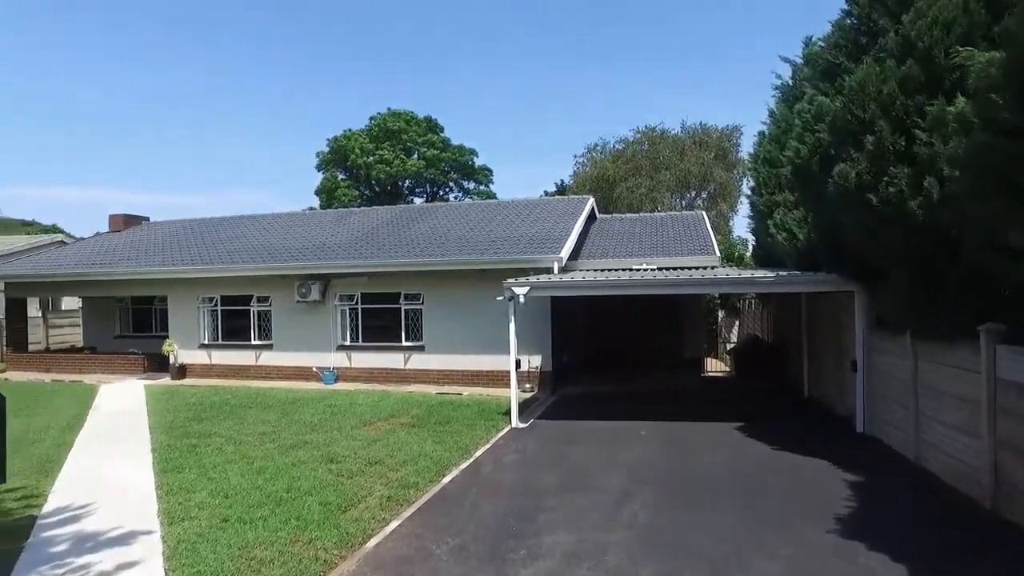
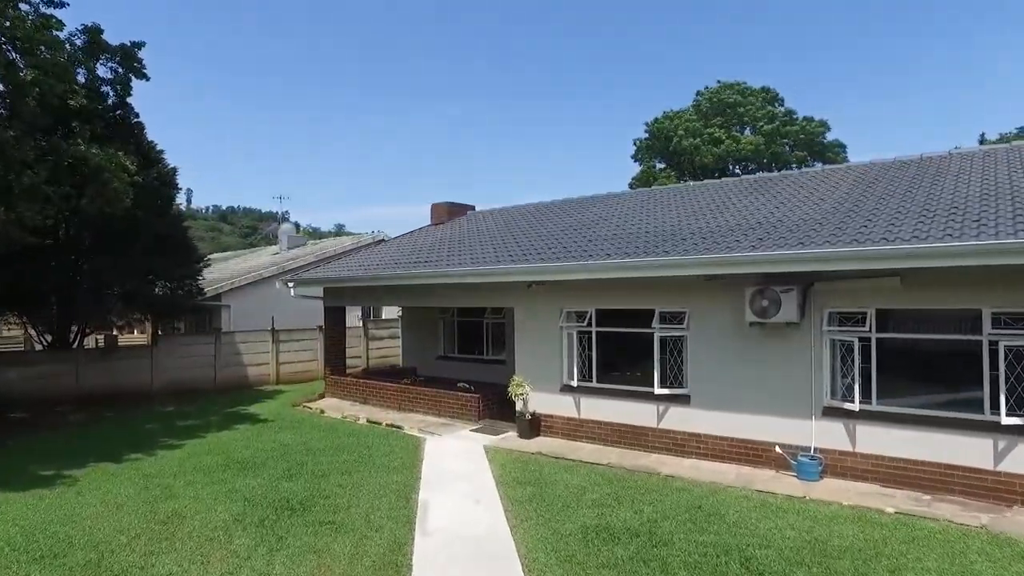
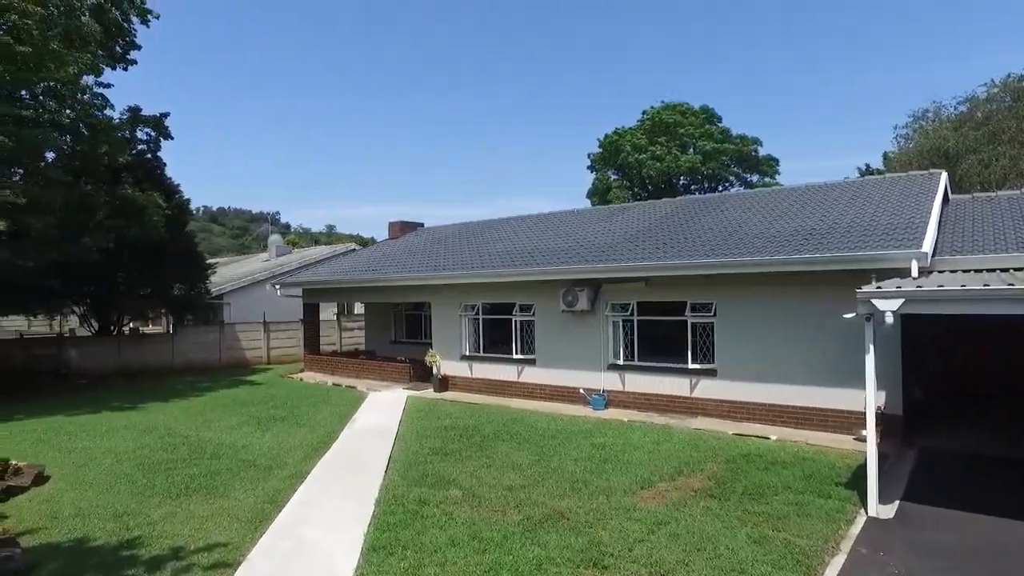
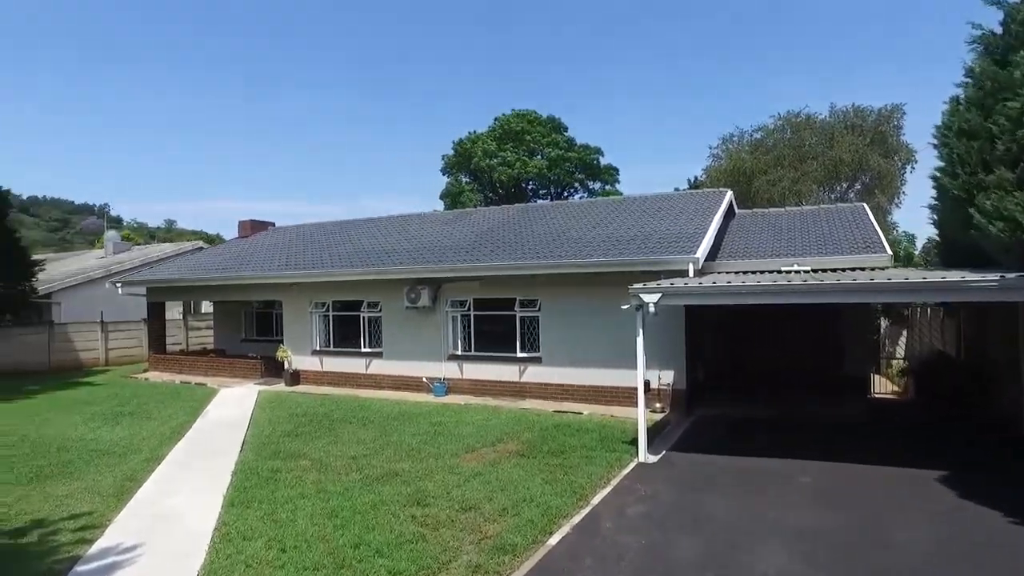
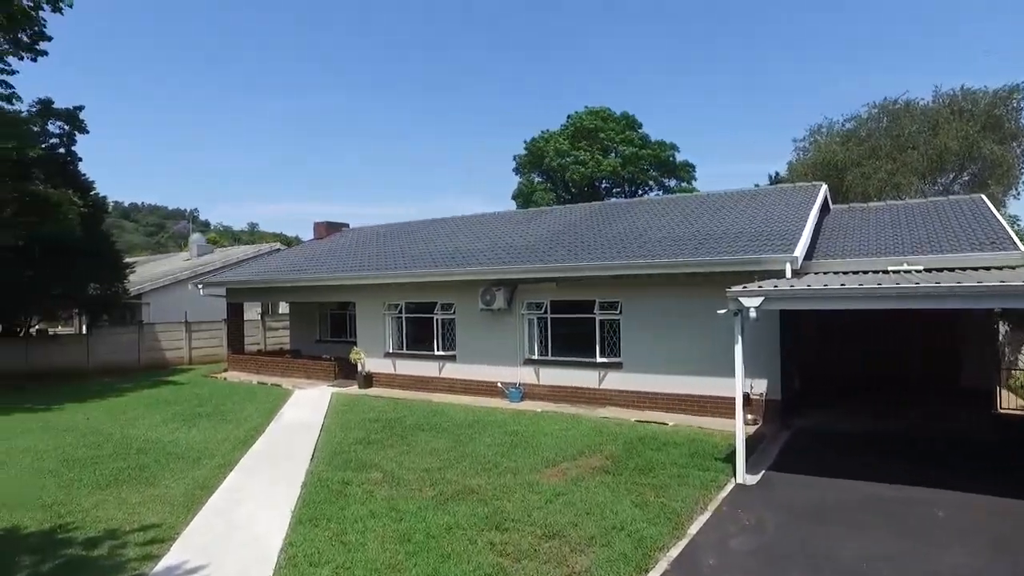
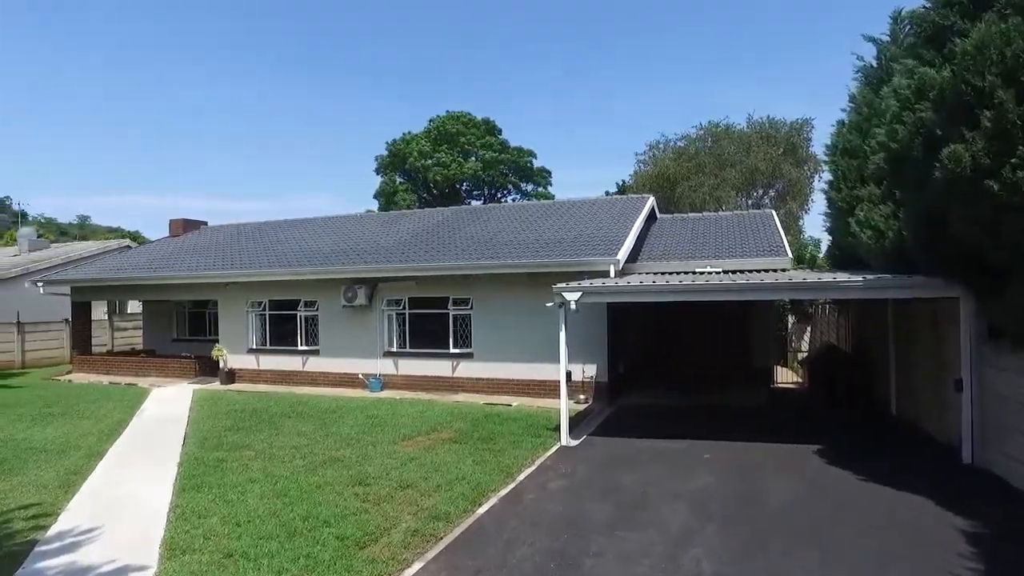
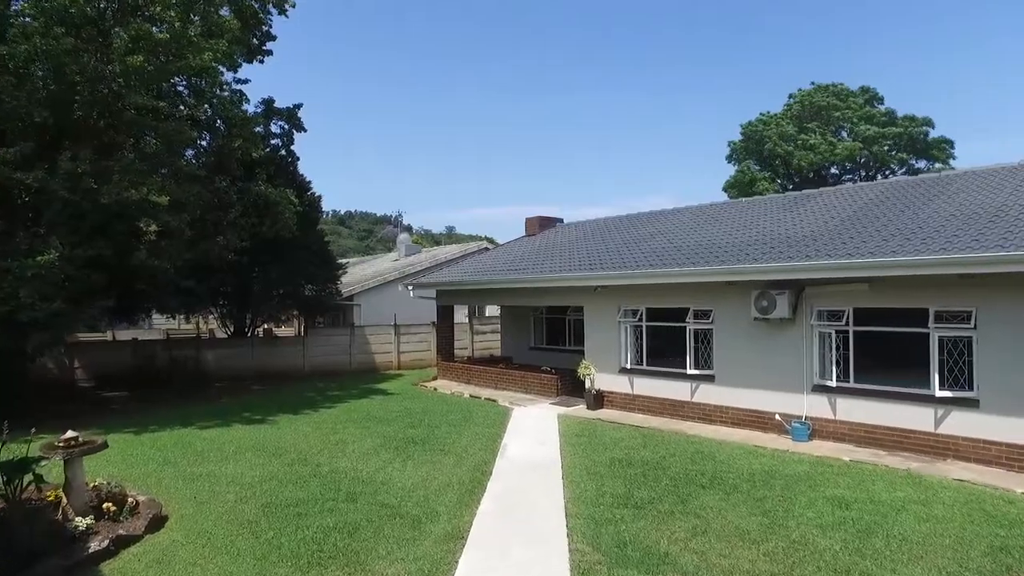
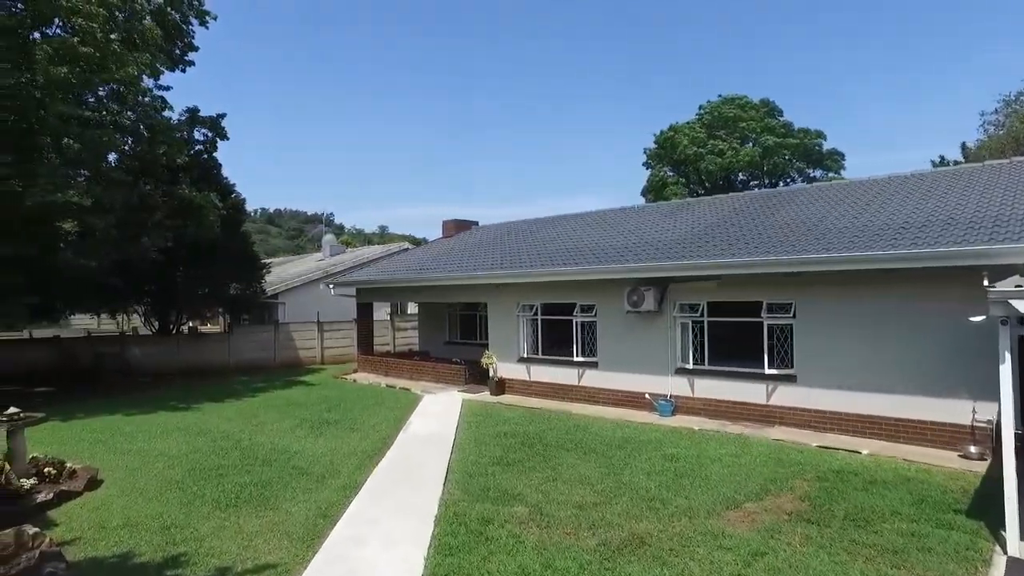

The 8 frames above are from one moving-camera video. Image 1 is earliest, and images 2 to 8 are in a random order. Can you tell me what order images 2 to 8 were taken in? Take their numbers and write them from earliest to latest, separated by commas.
6, 4, 5, 3, 8, 7, 2
